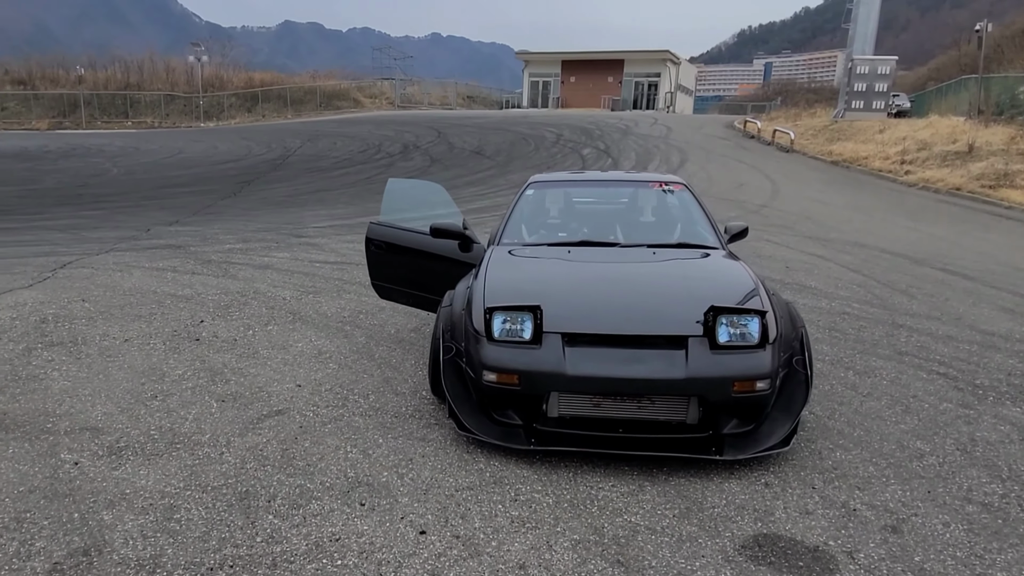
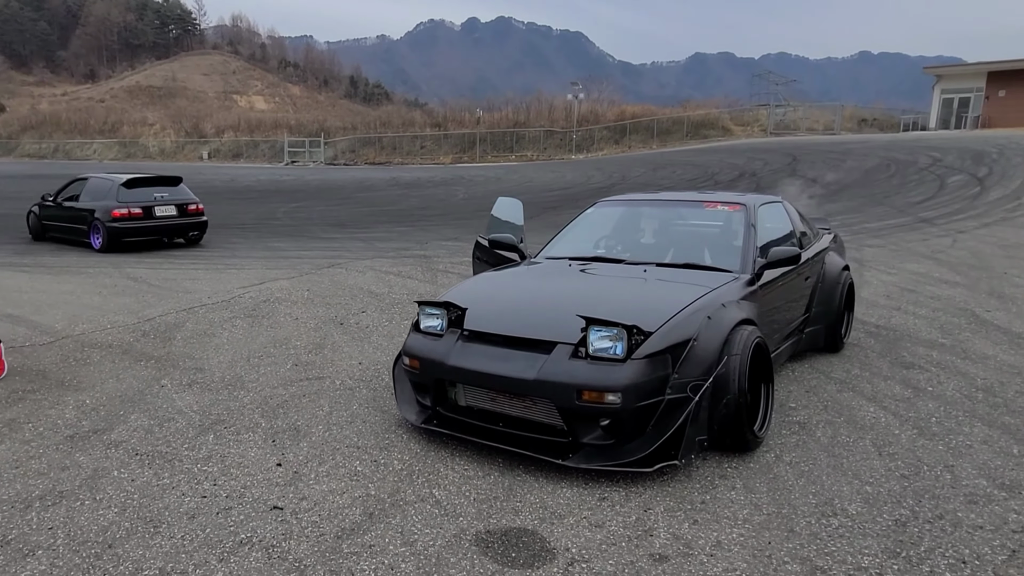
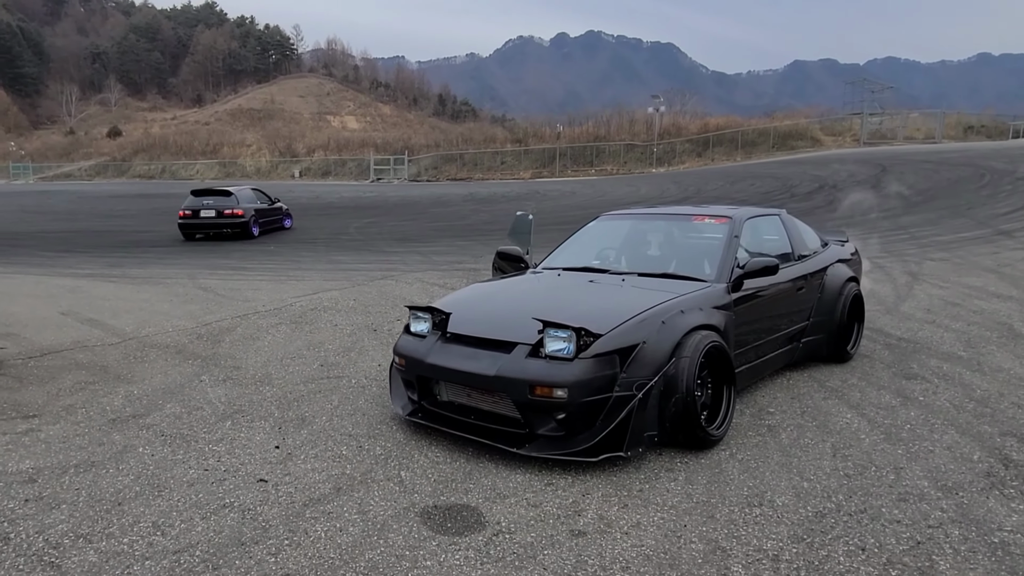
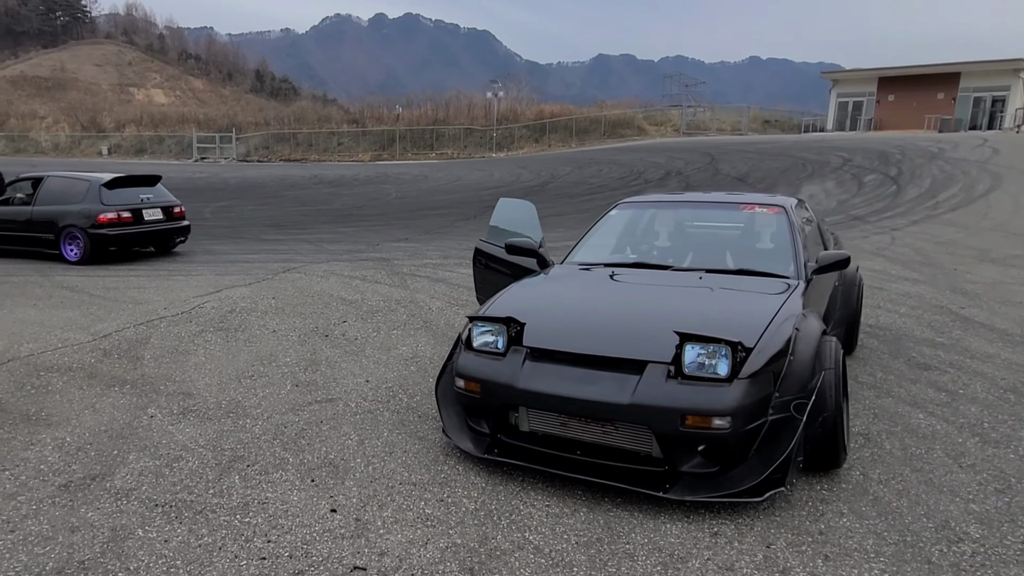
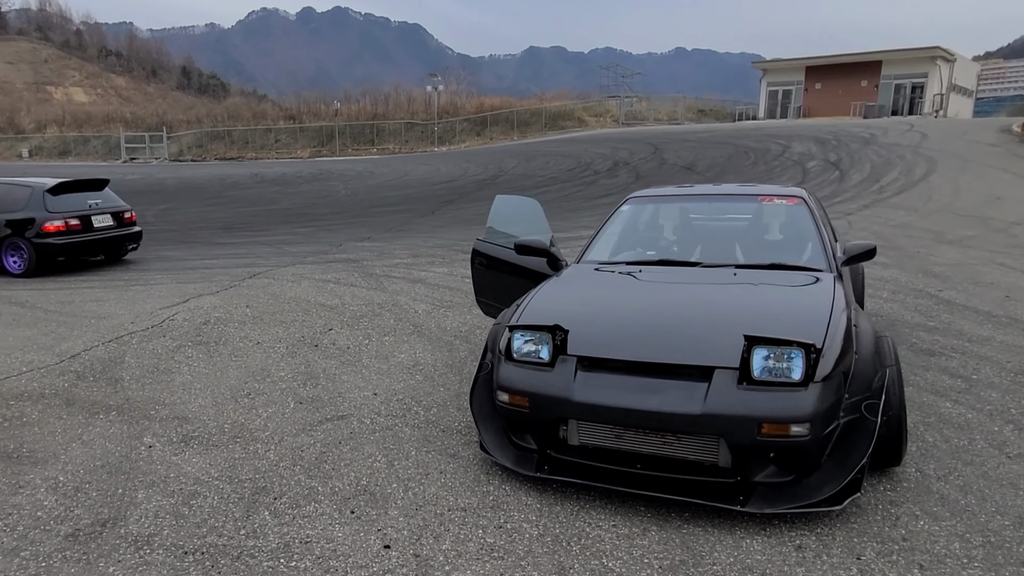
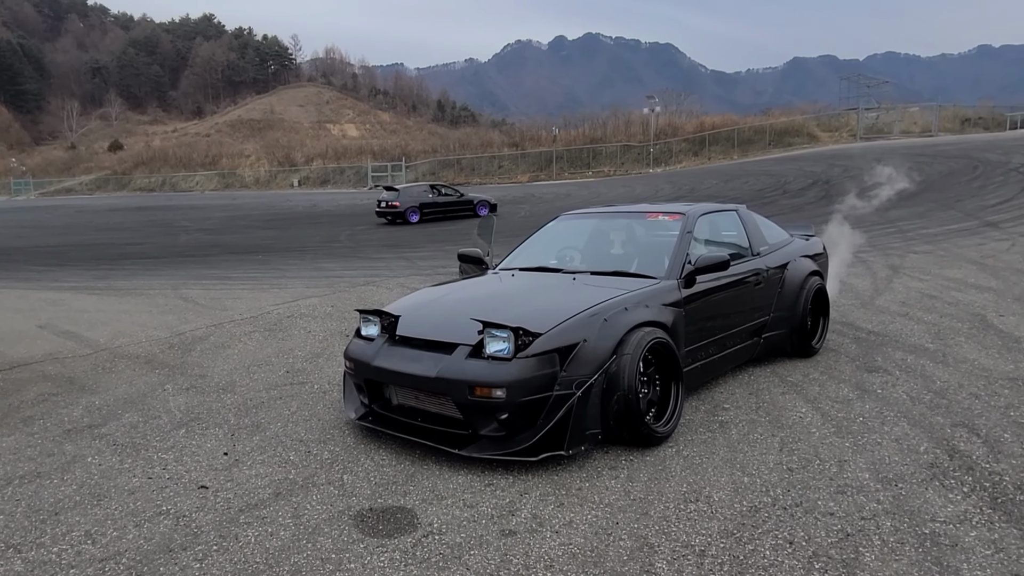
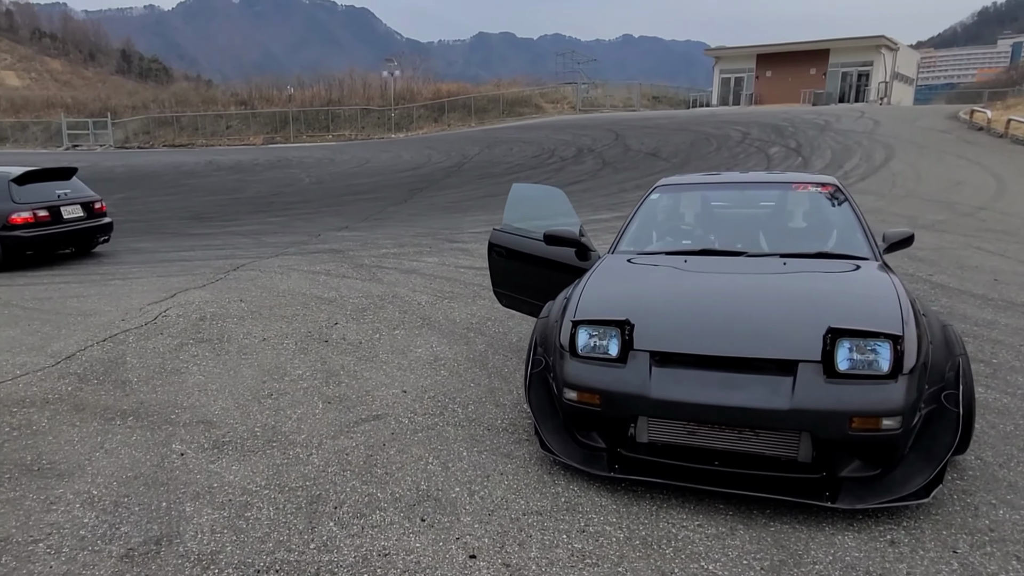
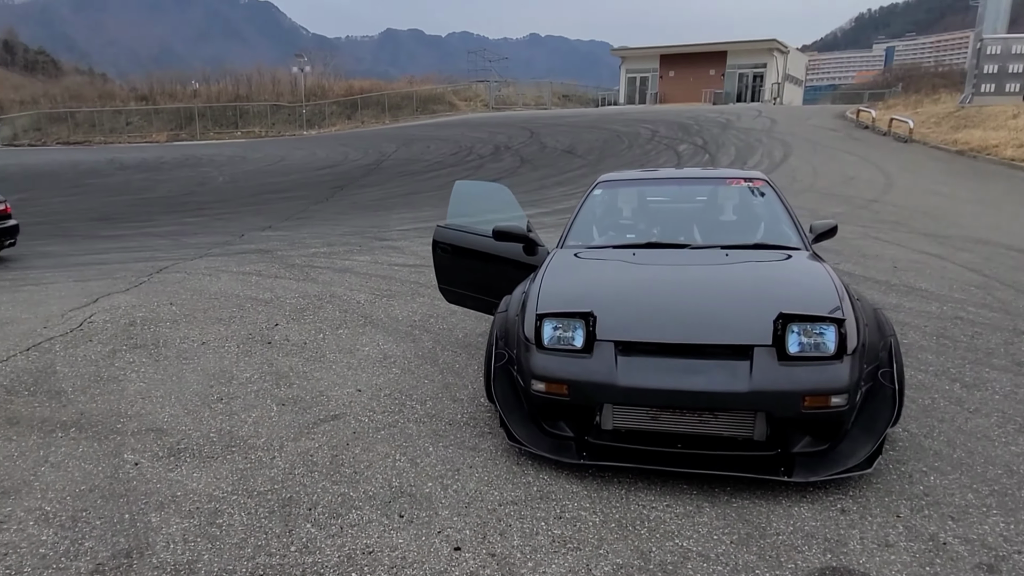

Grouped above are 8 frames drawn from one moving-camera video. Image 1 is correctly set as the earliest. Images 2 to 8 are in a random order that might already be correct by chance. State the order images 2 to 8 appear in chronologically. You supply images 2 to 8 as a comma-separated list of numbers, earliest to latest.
8, 7, 5, 4, 2, 3, 6
